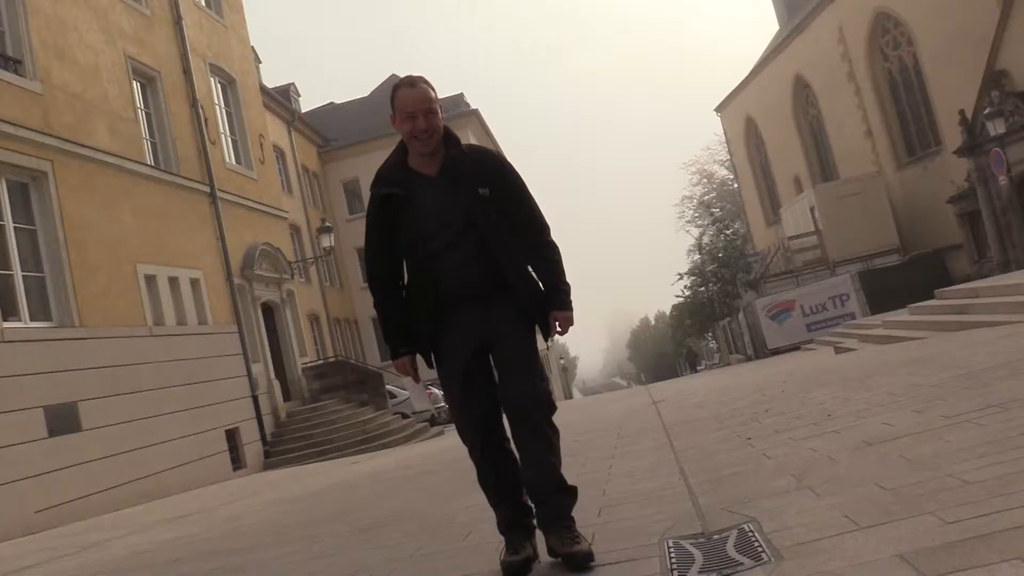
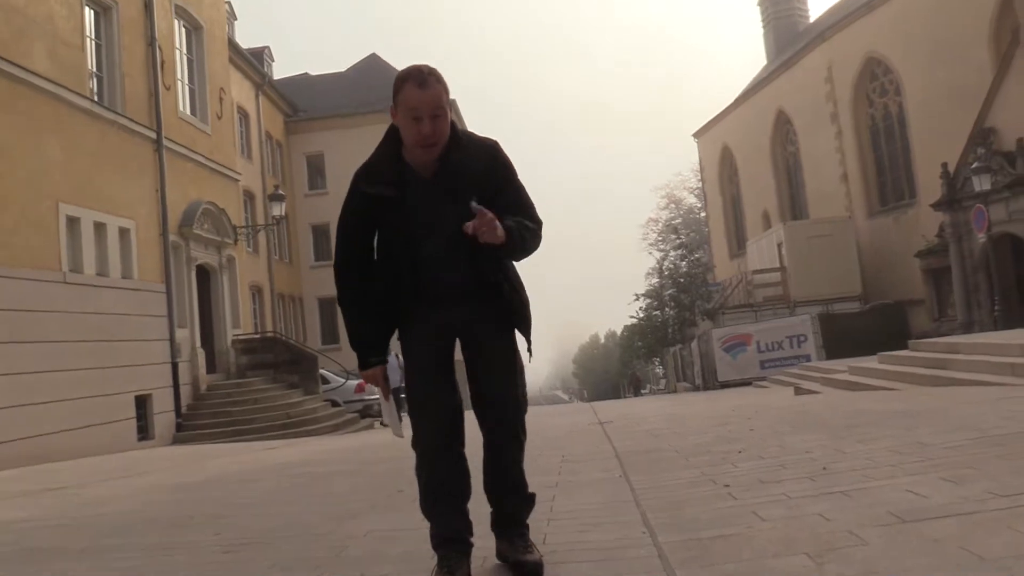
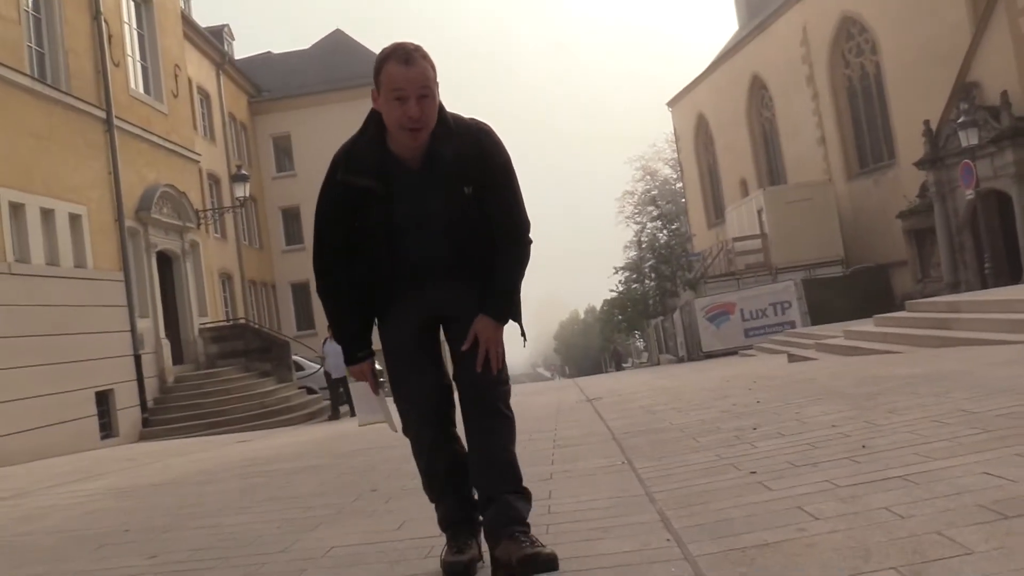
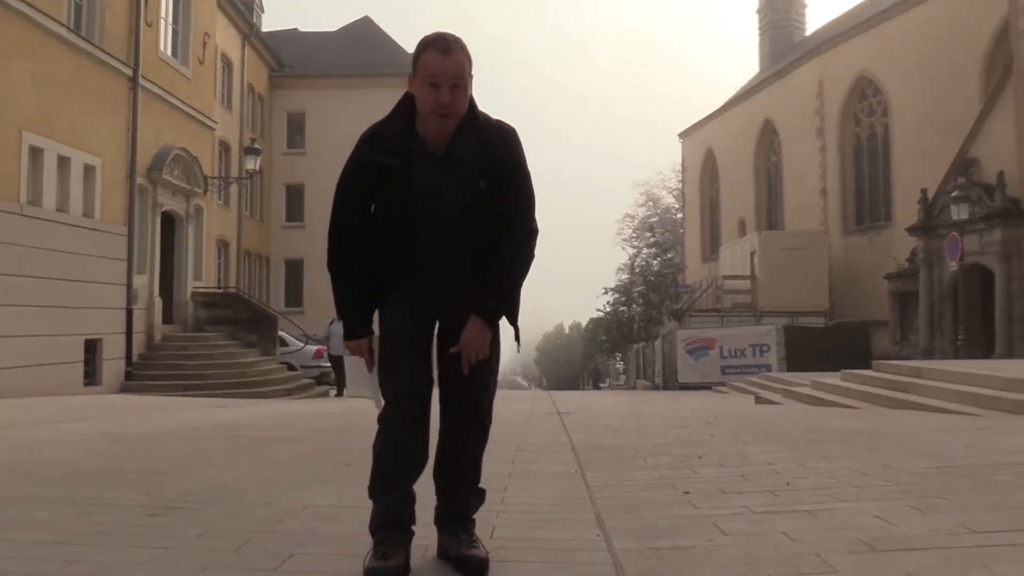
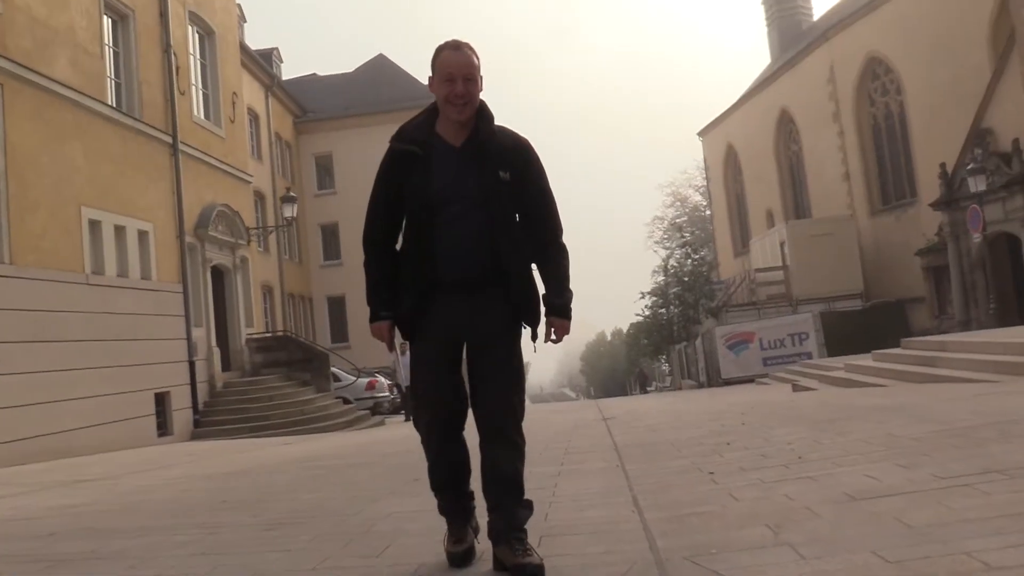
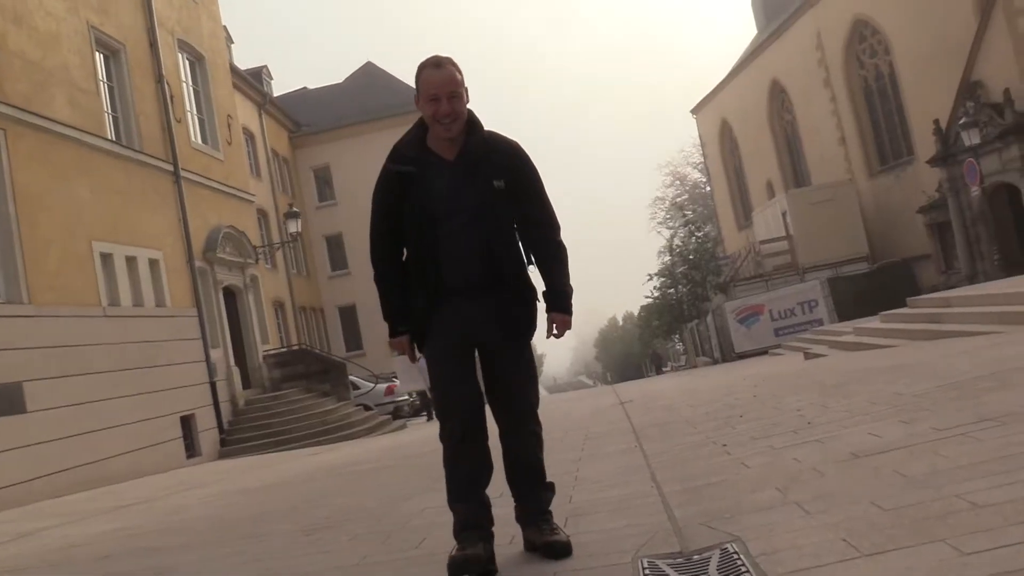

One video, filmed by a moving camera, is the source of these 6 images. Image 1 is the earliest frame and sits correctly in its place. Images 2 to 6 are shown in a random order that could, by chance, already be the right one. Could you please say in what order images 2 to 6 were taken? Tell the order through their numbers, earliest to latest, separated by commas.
6, 5, 2, 4, 3
